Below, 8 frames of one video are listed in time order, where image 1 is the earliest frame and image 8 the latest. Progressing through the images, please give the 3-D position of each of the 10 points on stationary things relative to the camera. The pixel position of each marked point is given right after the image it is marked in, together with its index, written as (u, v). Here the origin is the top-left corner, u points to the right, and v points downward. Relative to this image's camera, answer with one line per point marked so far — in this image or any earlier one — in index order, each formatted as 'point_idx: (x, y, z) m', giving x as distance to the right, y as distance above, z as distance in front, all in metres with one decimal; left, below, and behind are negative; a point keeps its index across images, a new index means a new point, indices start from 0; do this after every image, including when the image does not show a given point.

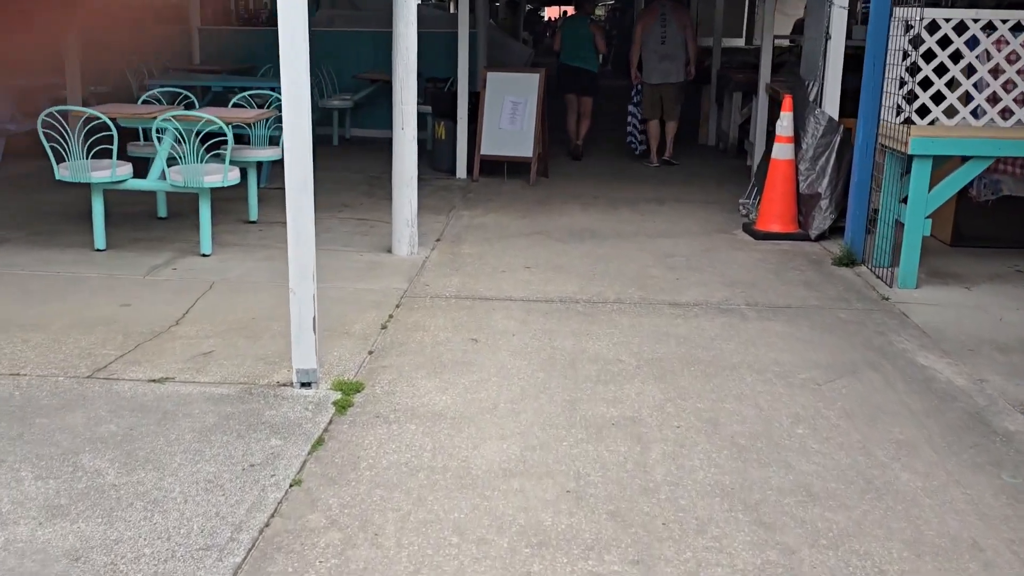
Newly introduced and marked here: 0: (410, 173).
0: (-0.4, +0.5, +5.6) m
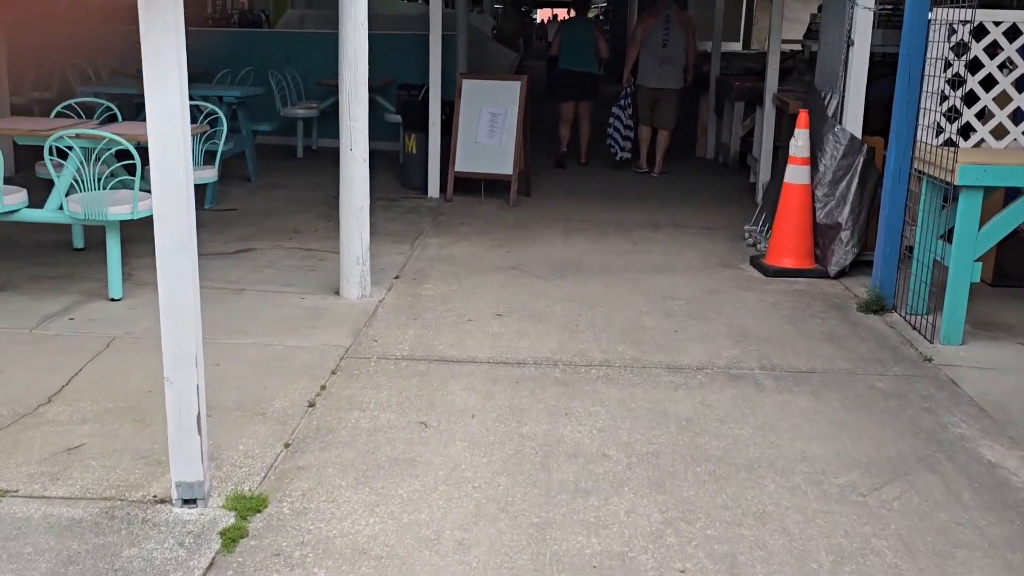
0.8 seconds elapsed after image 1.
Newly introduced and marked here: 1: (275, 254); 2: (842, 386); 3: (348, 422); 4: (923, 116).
0: (-0.5, +0.3, +4.7) m
1: (-1.0, +0.1, +5.6) m
2: (+0.9, -0.3, +3.8) m
3: (-0.4, -0.3, +3.3) m
4: (+1.4, +0.6, +4.6) m
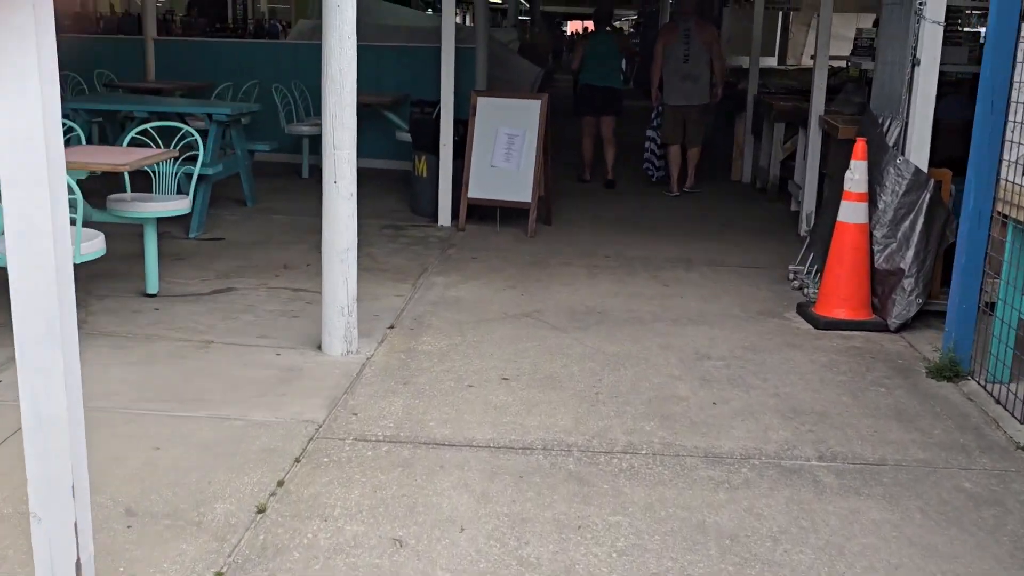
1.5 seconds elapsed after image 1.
0: (-0.5, +0.1, +4.1) m
1: (-0.9, 0.0, +5.0) m
2: (+0.9, -0.5, +3.0) m
3: (-0.4, -0.5, +2.6) m
4: (+1.4, +0.4, +3.9) m
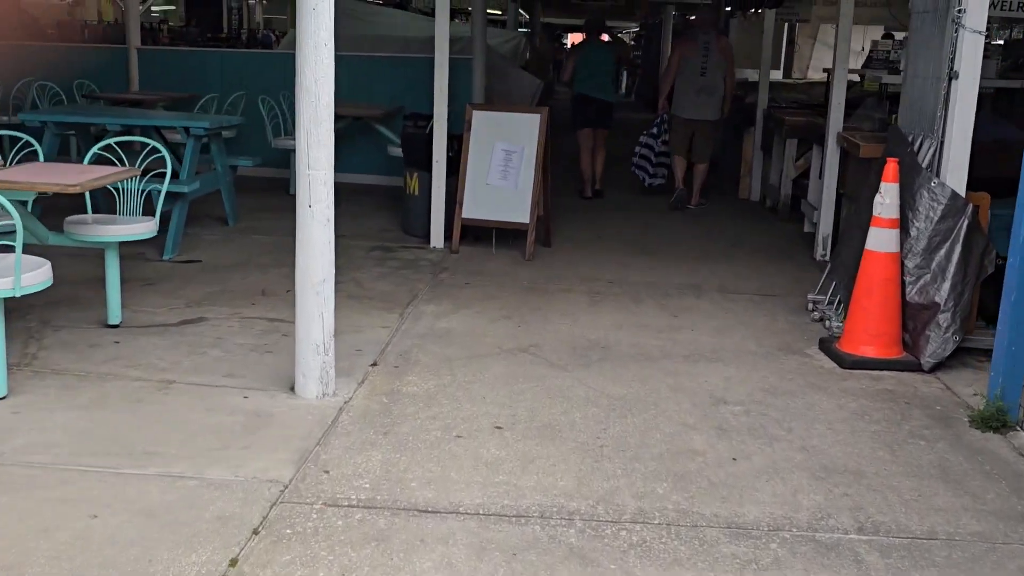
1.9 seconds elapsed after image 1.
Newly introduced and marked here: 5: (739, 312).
0: (-0.5, 0.0, +3.6) m
1: (-1.0, -0.1, +4.5) m
2: (+0.9, -0.6, +2.6) m
3: (-0.4, -0.6, +2.2) m
4: (+1.4, +0.3, +3.5) m
5: (+0.9, -0.1, +5.2) m
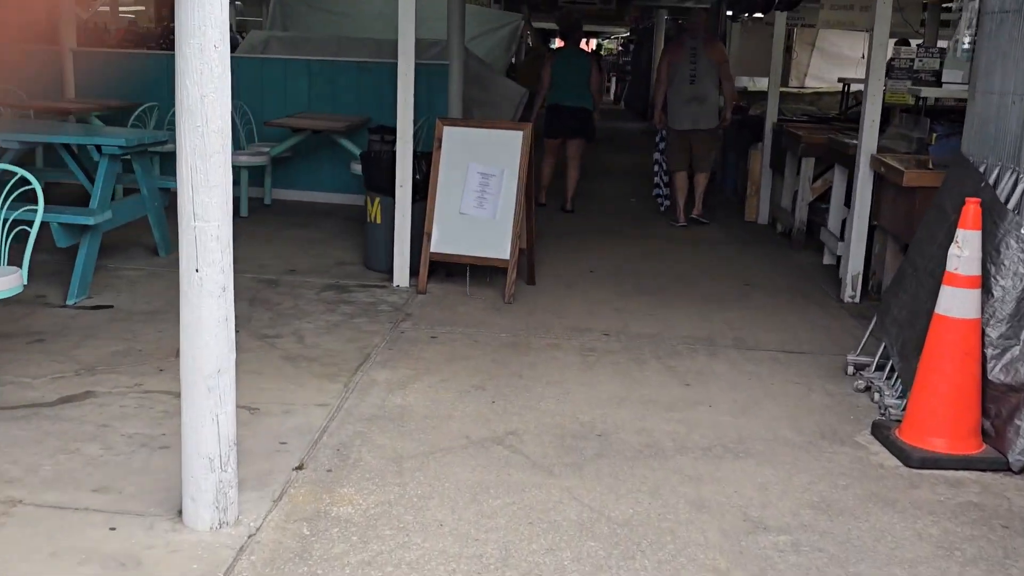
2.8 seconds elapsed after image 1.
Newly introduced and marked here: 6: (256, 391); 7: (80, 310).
0: (-0.6, -0.2, +2.6) m
1: (-1.0, -0.3, +3.5) m
2: (+0.9, -0.7, +1.6) m
3: (-0.5, -0.8, +1.2) m
4: (+1.4, +0.1, +2.5) m
5: (+0.8, -0.3, +4.3) m
6: (-0.7, -0.3, +3.8) m
7: (-1.5, -0.1, +4.7) m
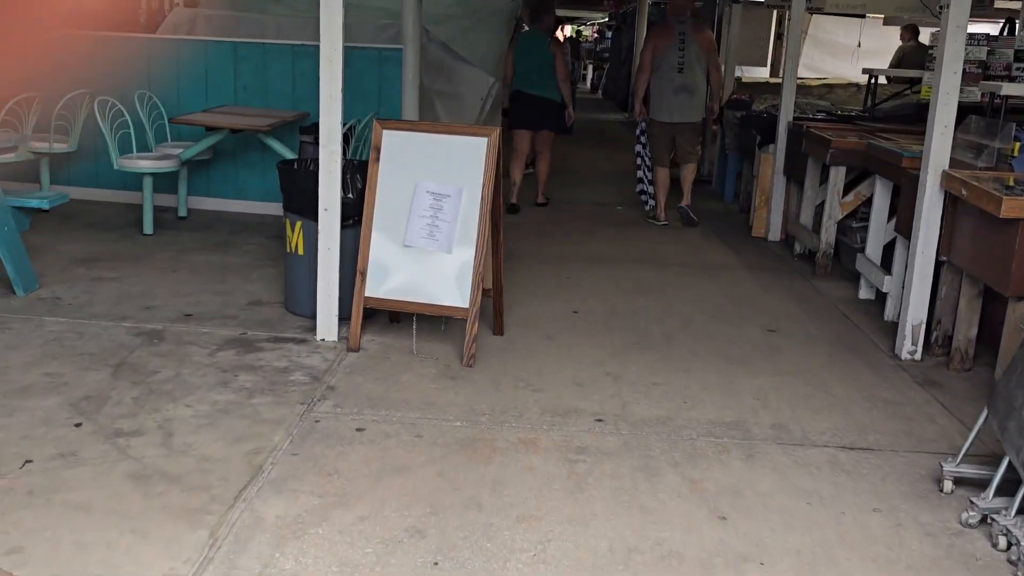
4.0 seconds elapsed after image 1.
0: (-0.7, -0.4, +1.3) m
1: (-1.1, -0.5, +2.2) m
2: (+0.8, -1.0, +0.3) m
3: (-0.5, -1.0, -0.1) m
4: (+1.3, -0.1, +1.2) m
5: (+0.7, -0.5, +3.0) m
6: (-0.8, -0.5, +2.5) m
7: (-1.6, -0.3, +3.4) m
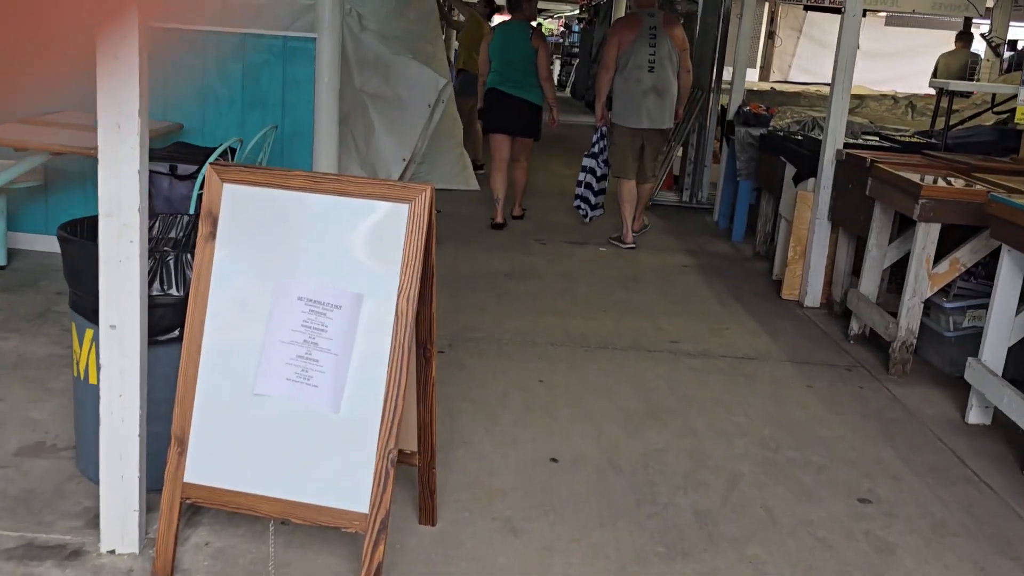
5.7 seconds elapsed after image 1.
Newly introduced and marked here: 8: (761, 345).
0: (-0.7, -0.7, -0.5) m
1: (-1.2, -0.8, +0.4) m
2: (+0.8, -1.3, -1.4) m
3: (-0.5, -1.3, -1.9) m
4: (+1.3, -0.5, -0.6) m
5: (+0.6, -0.8, +1.2) m
6: (-0.9, -0.8, +0.6) m
7: (-1.7, -0.5, +1.5) m
8: (+0.9, -0.2, +4.6) m
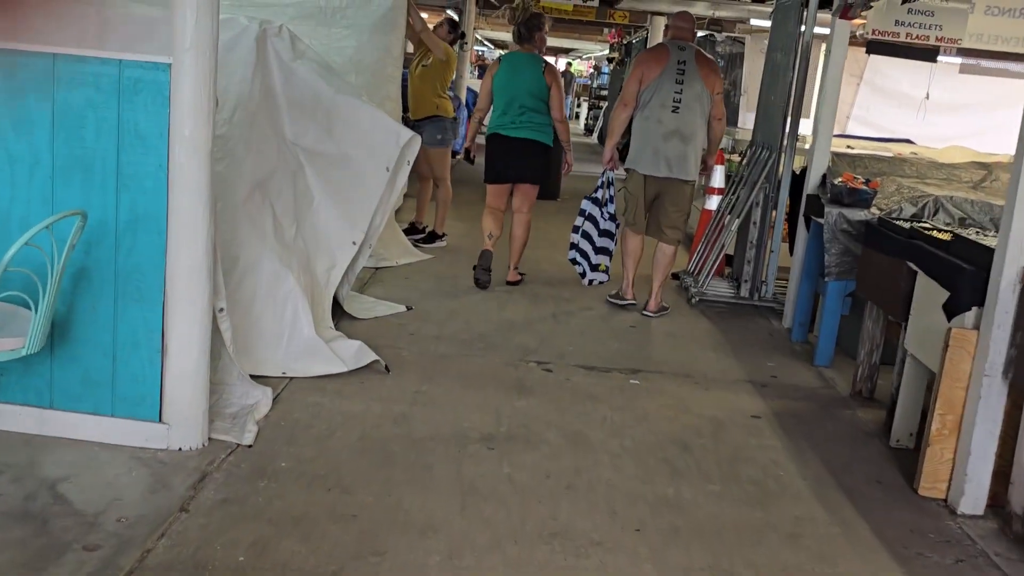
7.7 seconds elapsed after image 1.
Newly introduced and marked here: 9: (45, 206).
0: (-0.9, -0.9, -2.5) m
1: (-1.3, -1.1, -1.6) m
2: (+0.6, -1.6, -3.5) m
3: (-0.7, -1.5, -4.0) m
4: (+1.1, -0.8, -2.6) m
5: (+0.5, -1.2, -0.9) m
6: (-1.0, -1.1, -1.4) m
7: (-1.9, -0.8, -0.5) m
8: (+0.8, -0.6, +2.6) m
9: (-1.1, +0.2, +3.1) m
